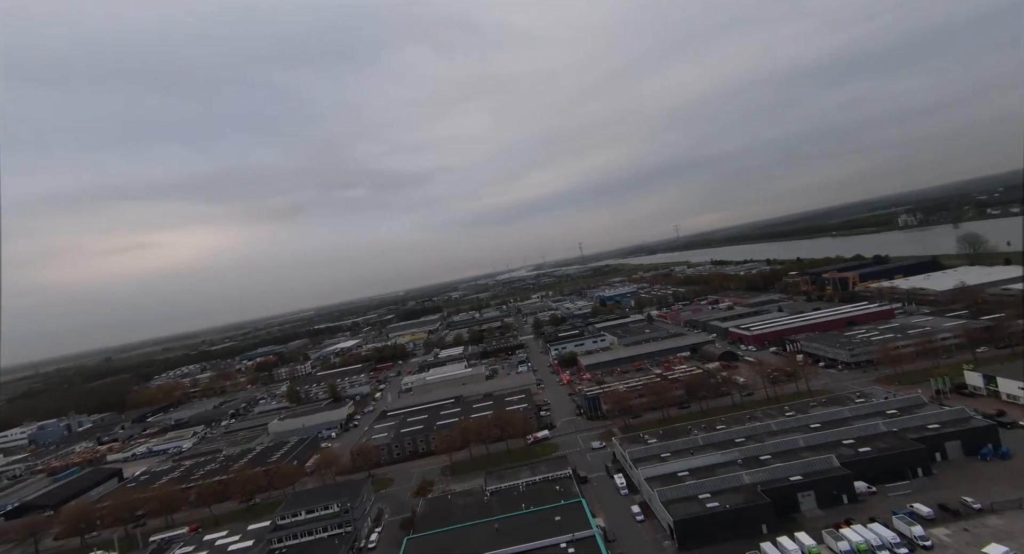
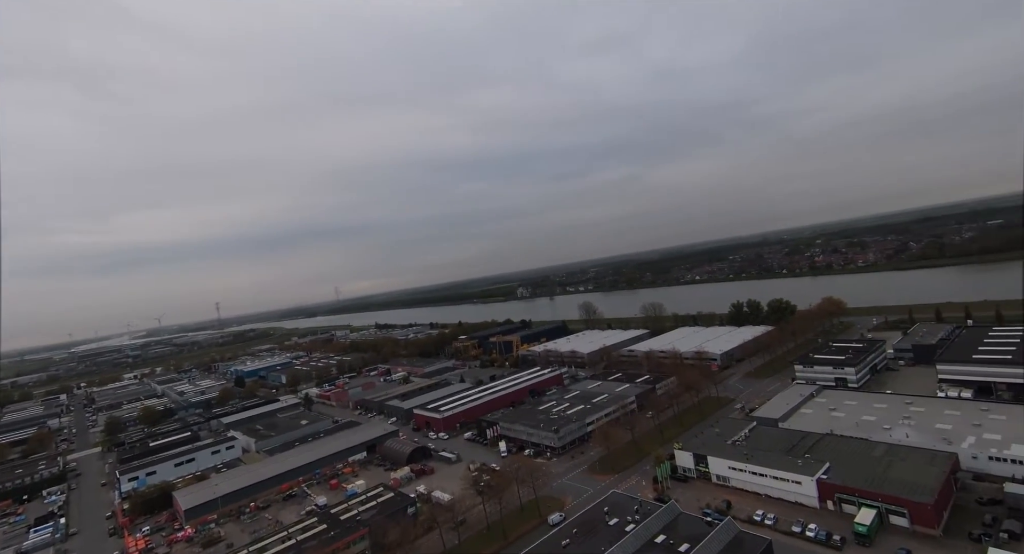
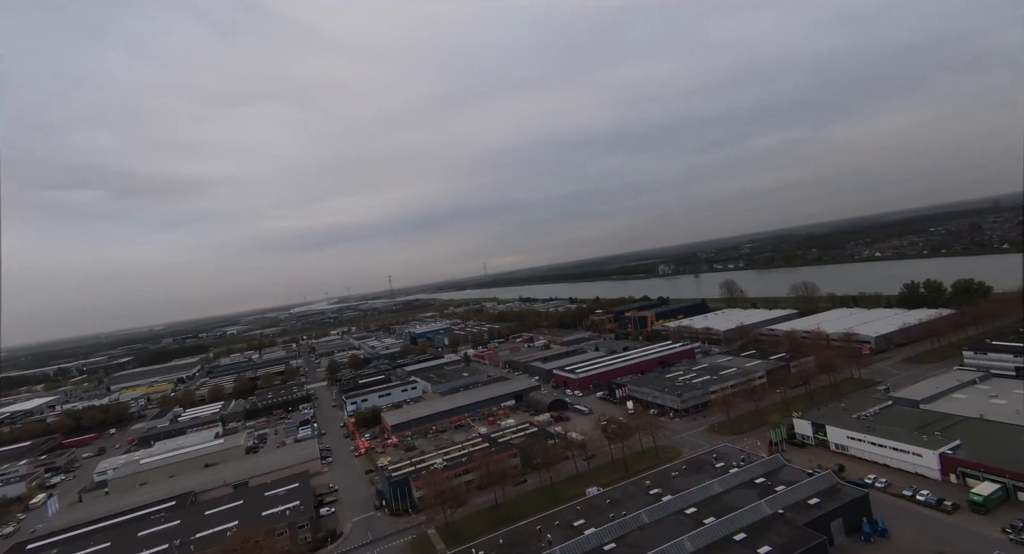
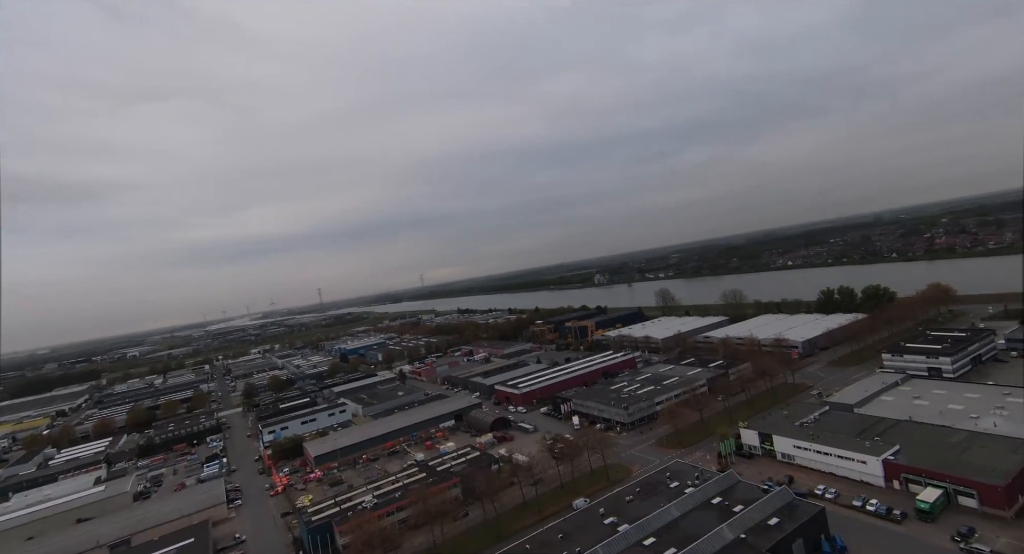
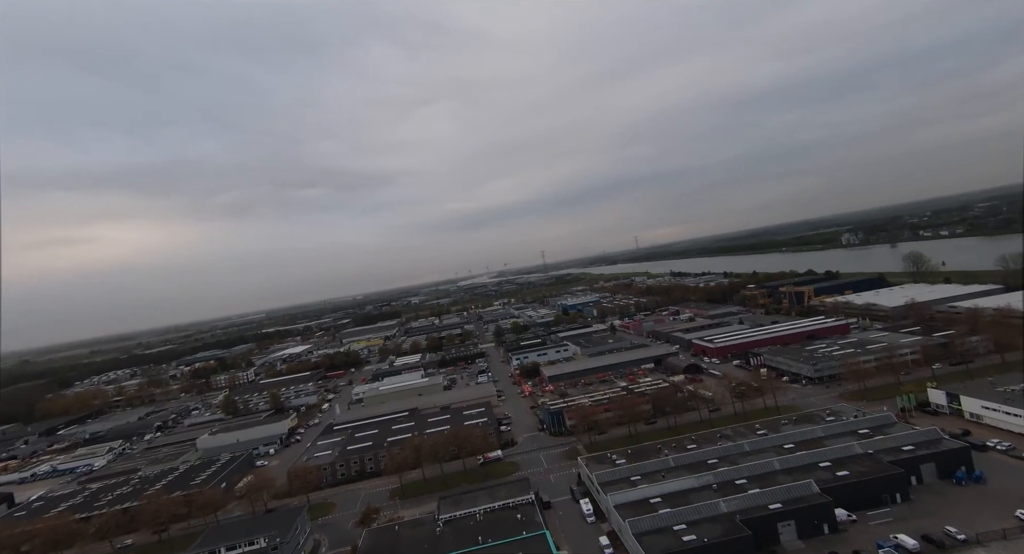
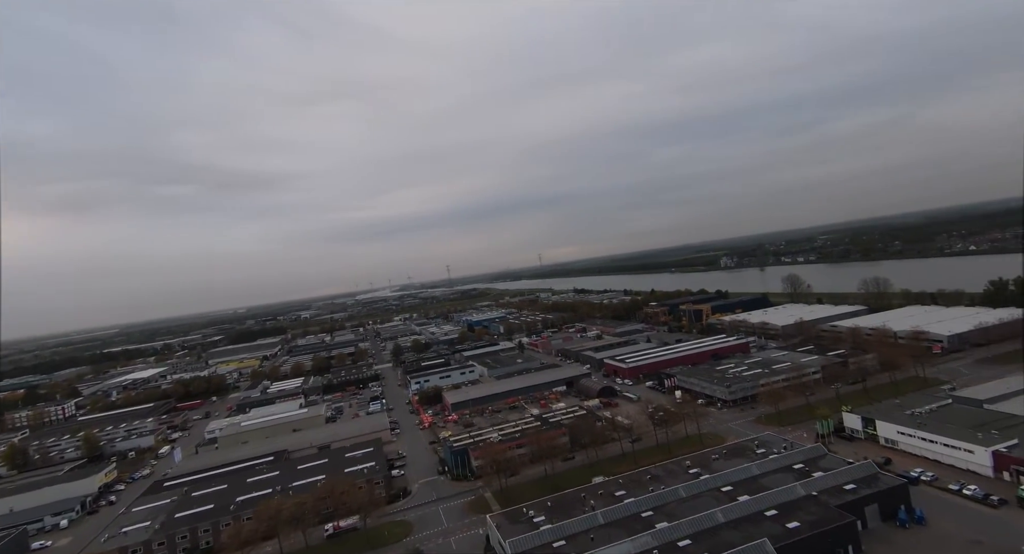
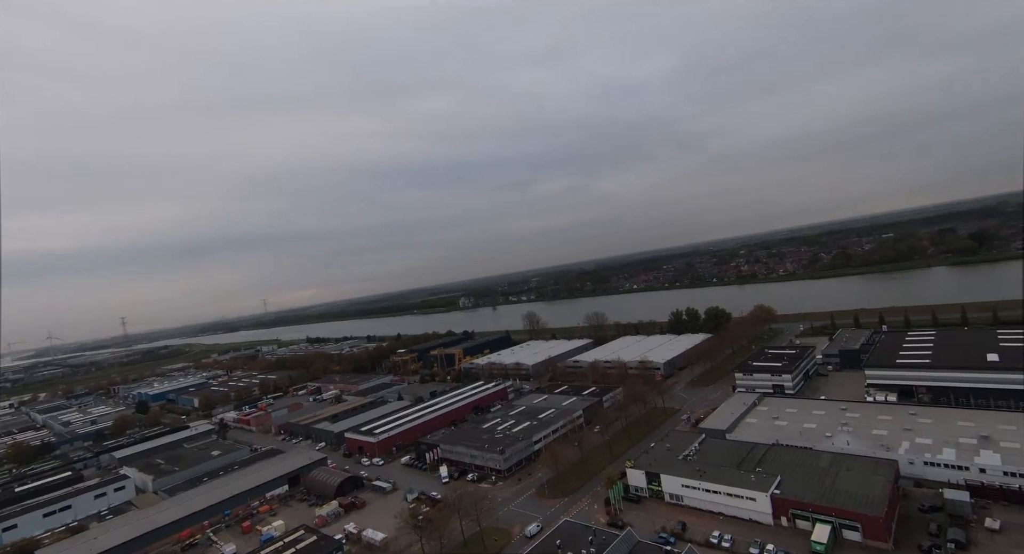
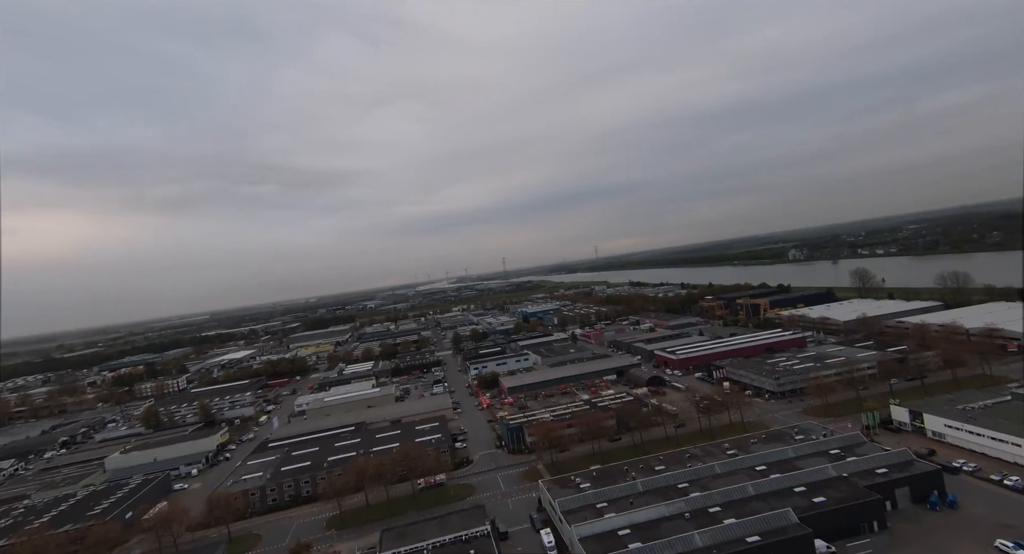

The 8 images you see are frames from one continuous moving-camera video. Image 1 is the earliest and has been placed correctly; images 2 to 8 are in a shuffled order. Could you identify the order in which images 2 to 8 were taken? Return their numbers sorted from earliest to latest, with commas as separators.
5, 8, 6, 3, 4, 2, 7
